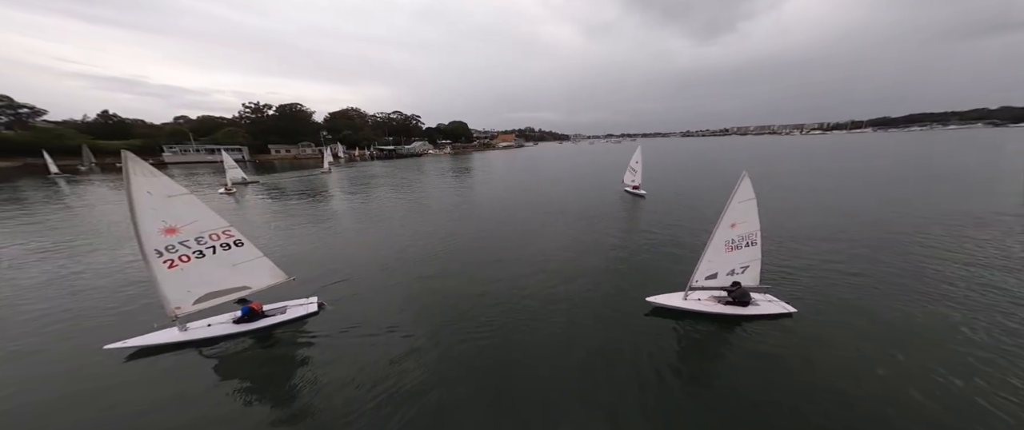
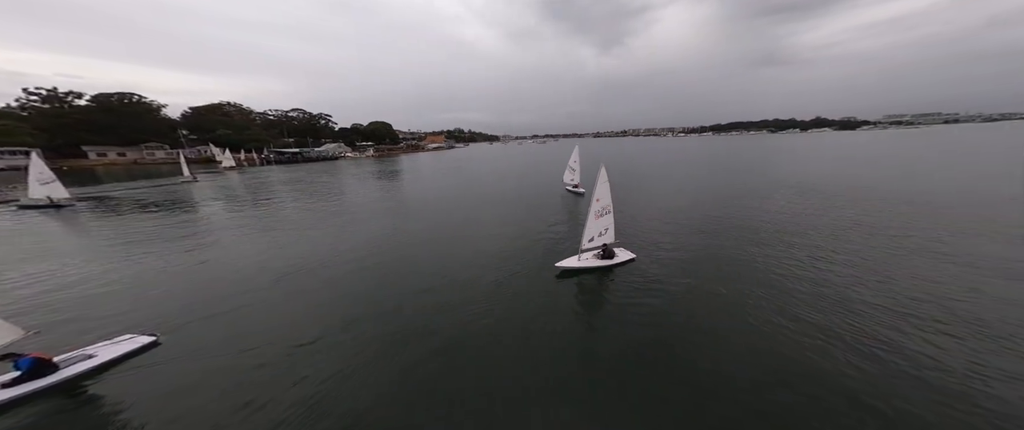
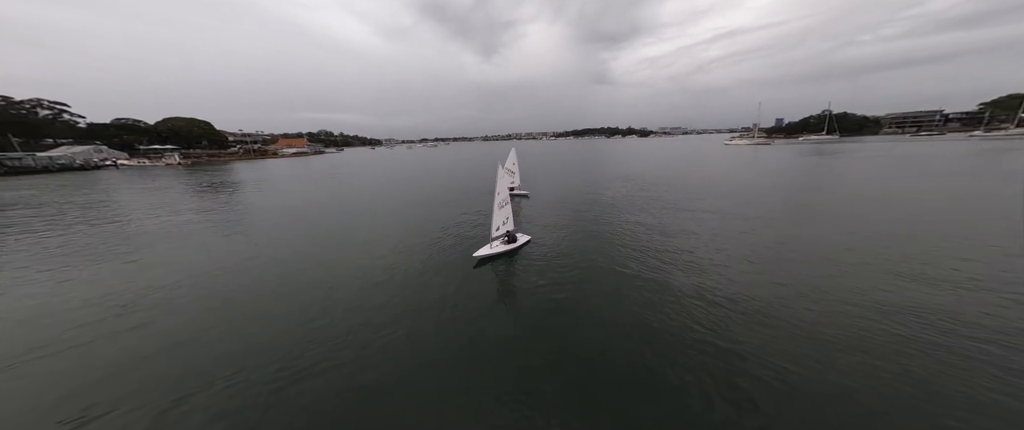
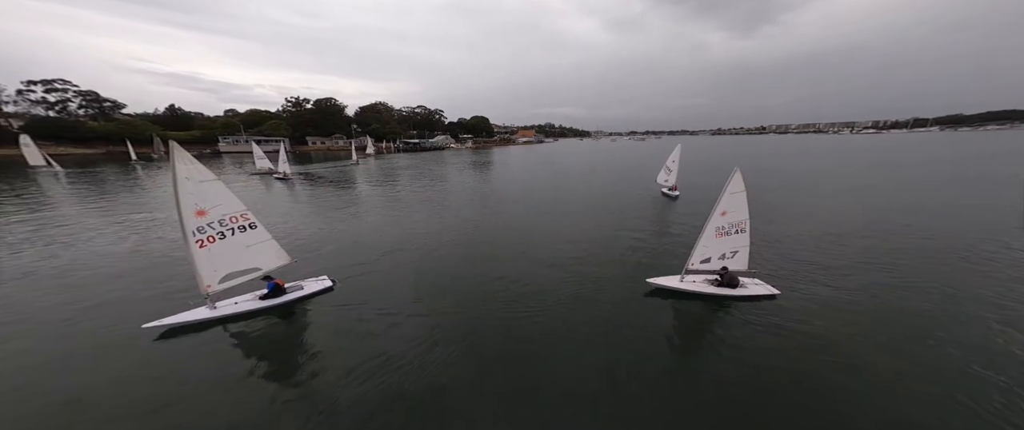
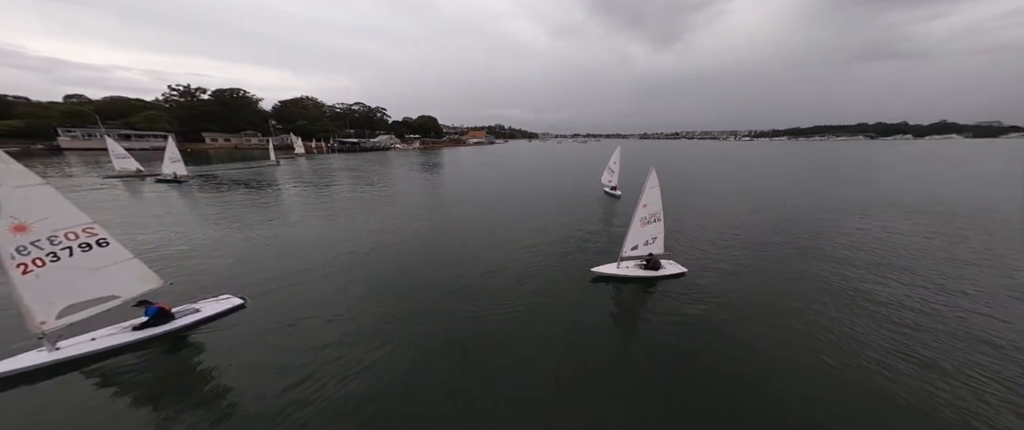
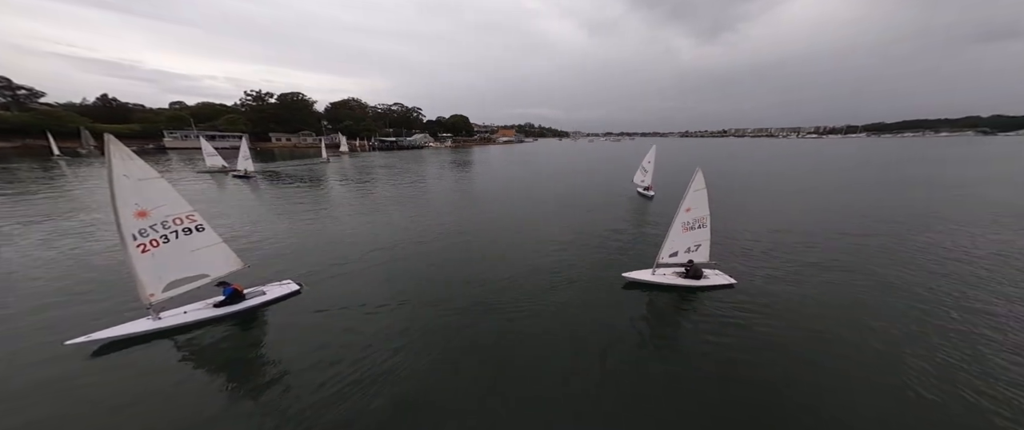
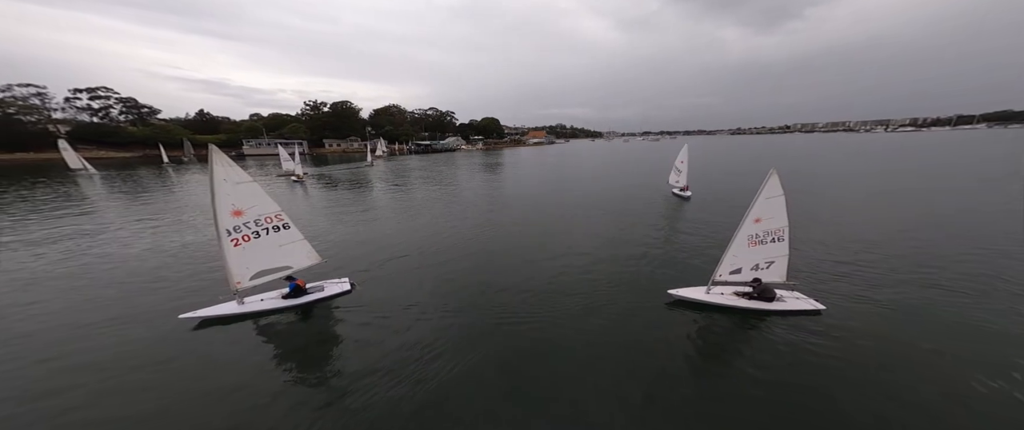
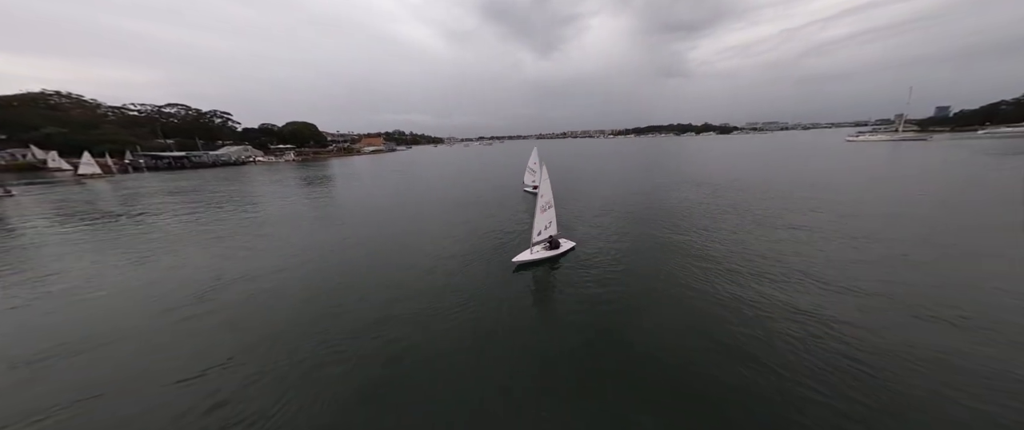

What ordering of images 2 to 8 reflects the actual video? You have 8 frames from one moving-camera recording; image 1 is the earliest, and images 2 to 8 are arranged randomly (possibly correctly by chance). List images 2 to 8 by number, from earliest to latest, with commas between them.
7, 4, 6, 5, 2, 8, 3
